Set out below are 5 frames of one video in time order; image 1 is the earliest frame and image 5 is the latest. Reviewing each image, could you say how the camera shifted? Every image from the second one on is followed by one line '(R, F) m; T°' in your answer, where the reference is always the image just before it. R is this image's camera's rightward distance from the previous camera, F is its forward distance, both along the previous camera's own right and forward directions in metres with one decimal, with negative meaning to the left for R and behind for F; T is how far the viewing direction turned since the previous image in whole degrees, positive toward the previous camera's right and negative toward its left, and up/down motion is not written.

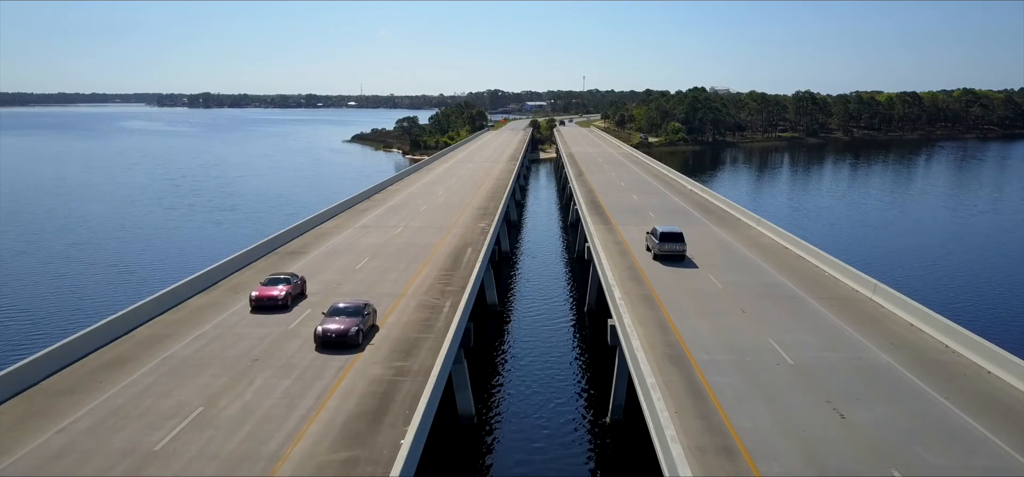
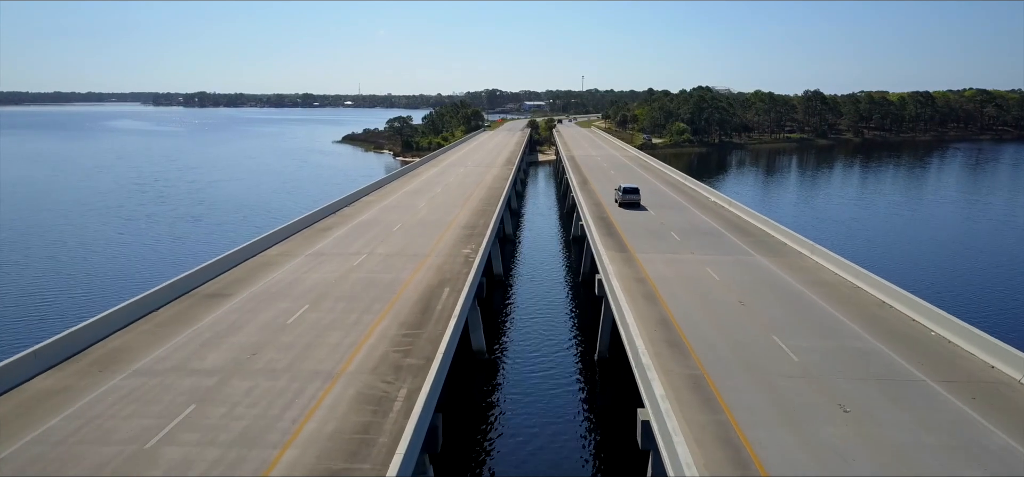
(+0.3, +7.3) m; 0°
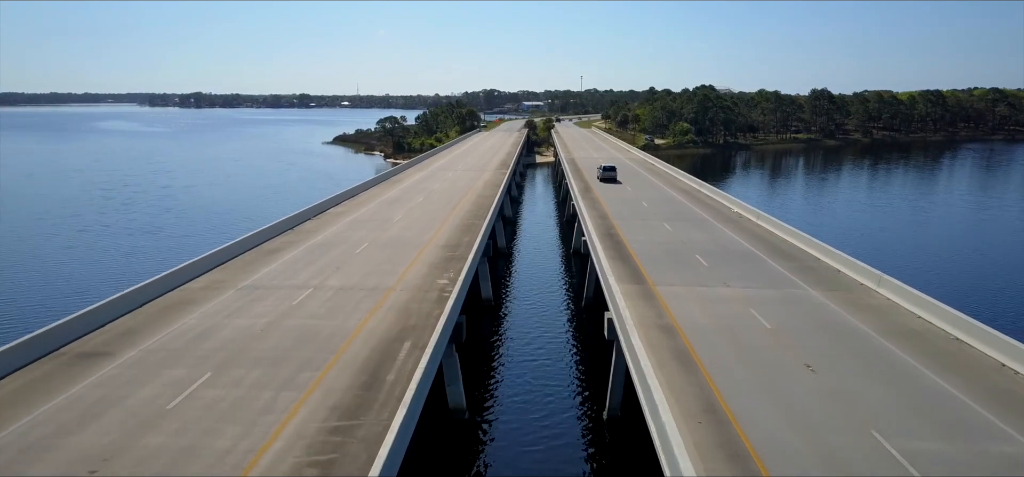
(+0.4, +6.0) m; 0°
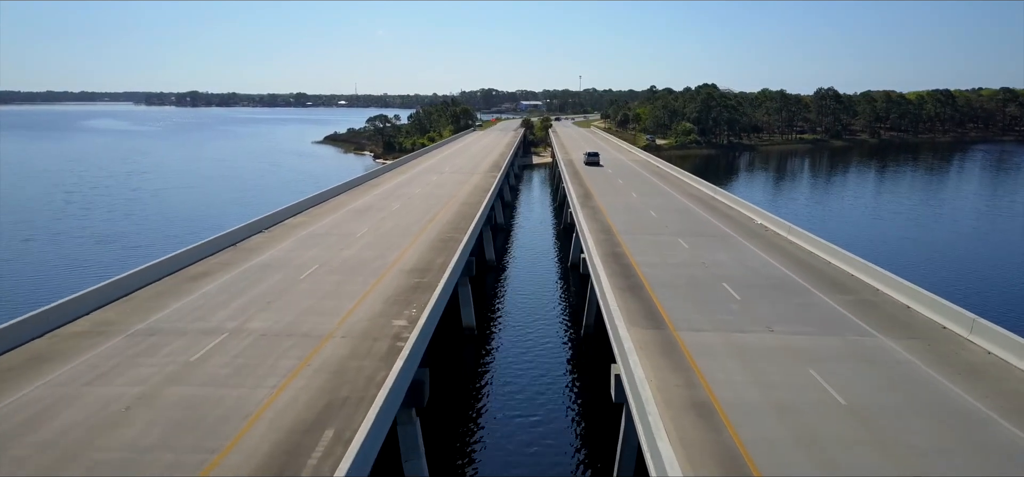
(+0.6, +5.4) m; 0°
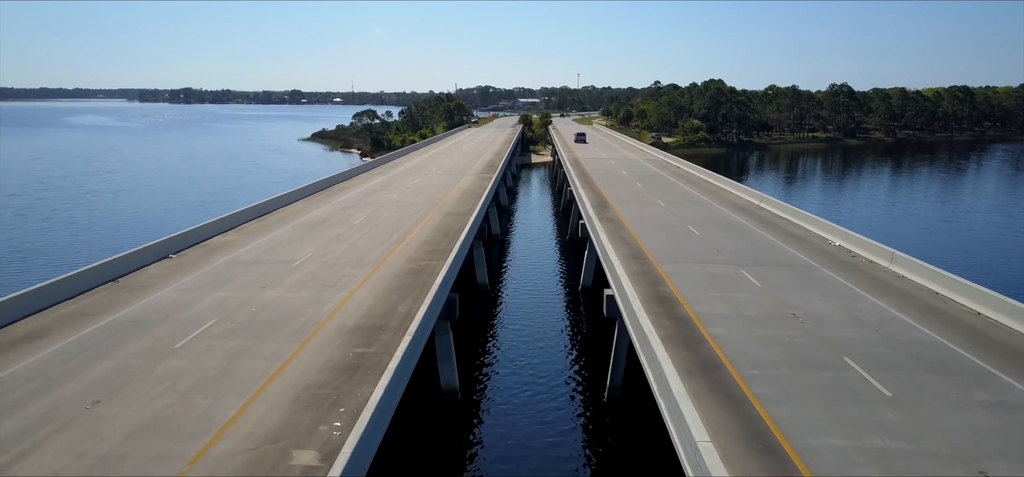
(0.0, +8.1) m; 0°
